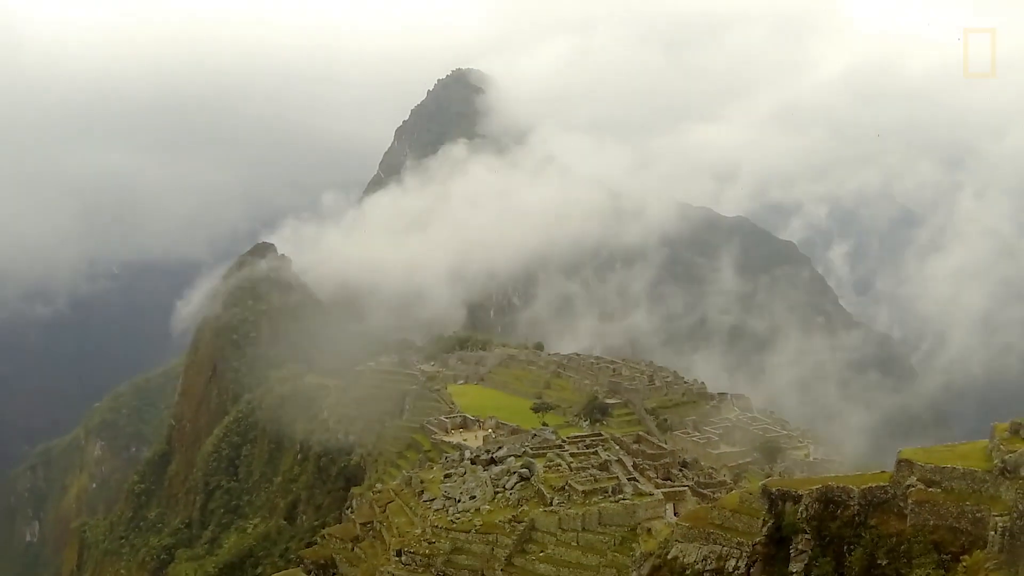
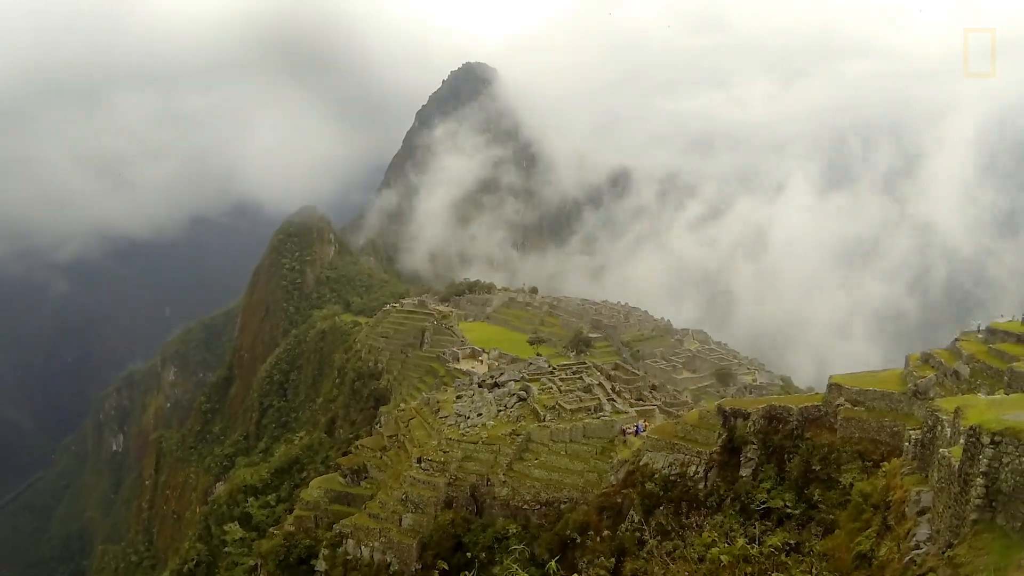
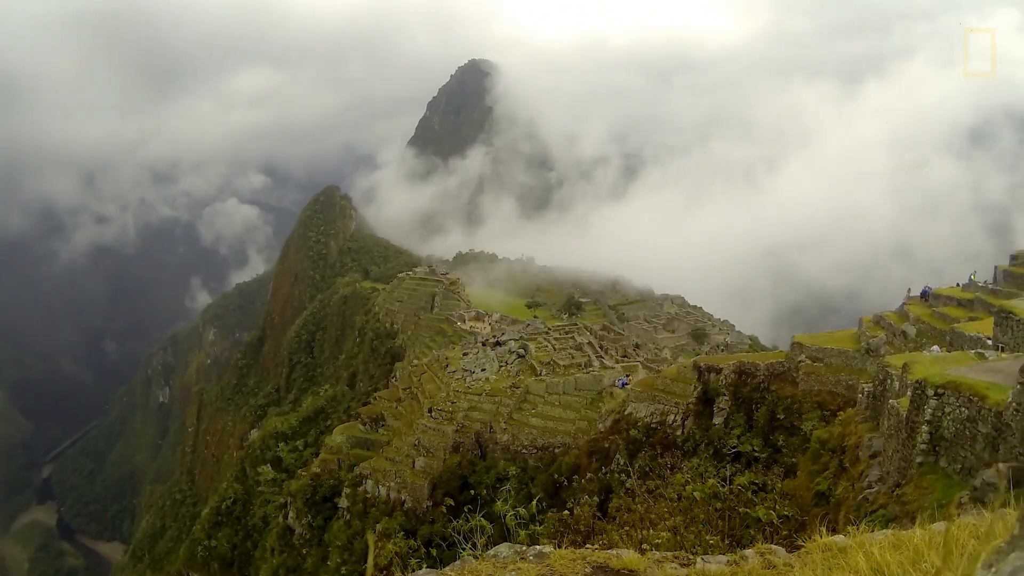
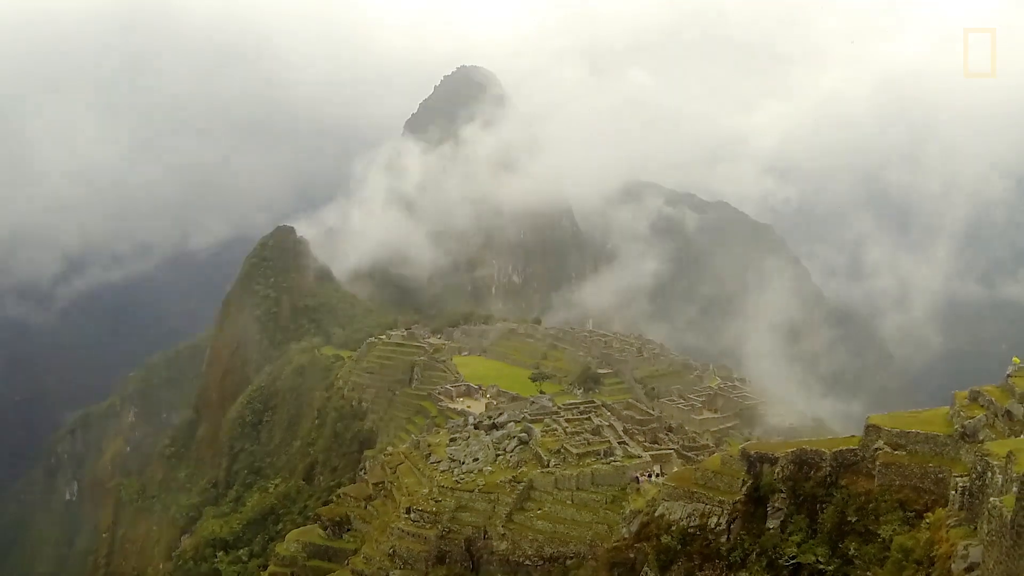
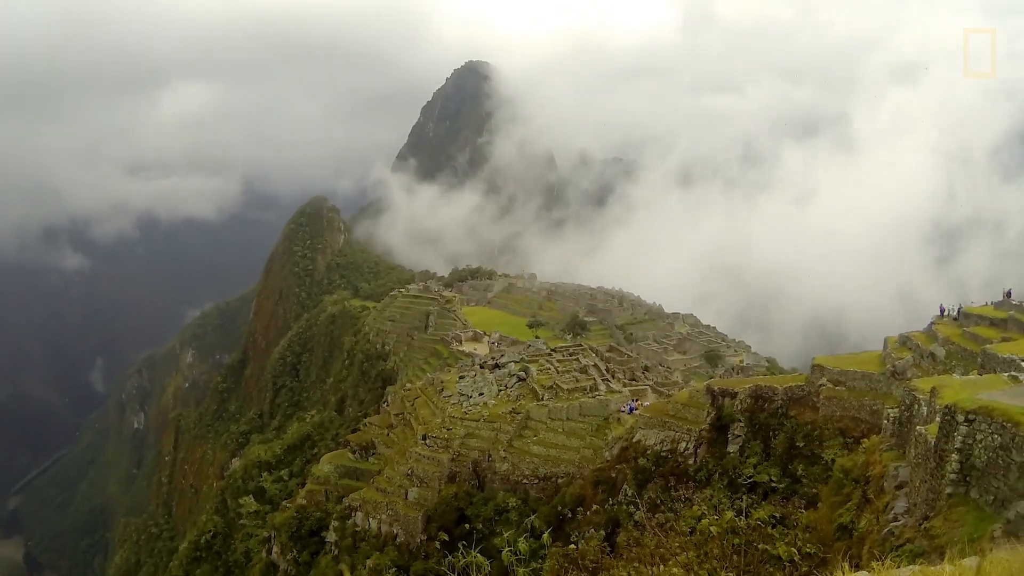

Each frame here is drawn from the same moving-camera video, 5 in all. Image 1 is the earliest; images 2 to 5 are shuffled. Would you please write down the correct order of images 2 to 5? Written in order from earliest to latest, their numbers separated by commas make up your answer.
4, 2, 5, 3
